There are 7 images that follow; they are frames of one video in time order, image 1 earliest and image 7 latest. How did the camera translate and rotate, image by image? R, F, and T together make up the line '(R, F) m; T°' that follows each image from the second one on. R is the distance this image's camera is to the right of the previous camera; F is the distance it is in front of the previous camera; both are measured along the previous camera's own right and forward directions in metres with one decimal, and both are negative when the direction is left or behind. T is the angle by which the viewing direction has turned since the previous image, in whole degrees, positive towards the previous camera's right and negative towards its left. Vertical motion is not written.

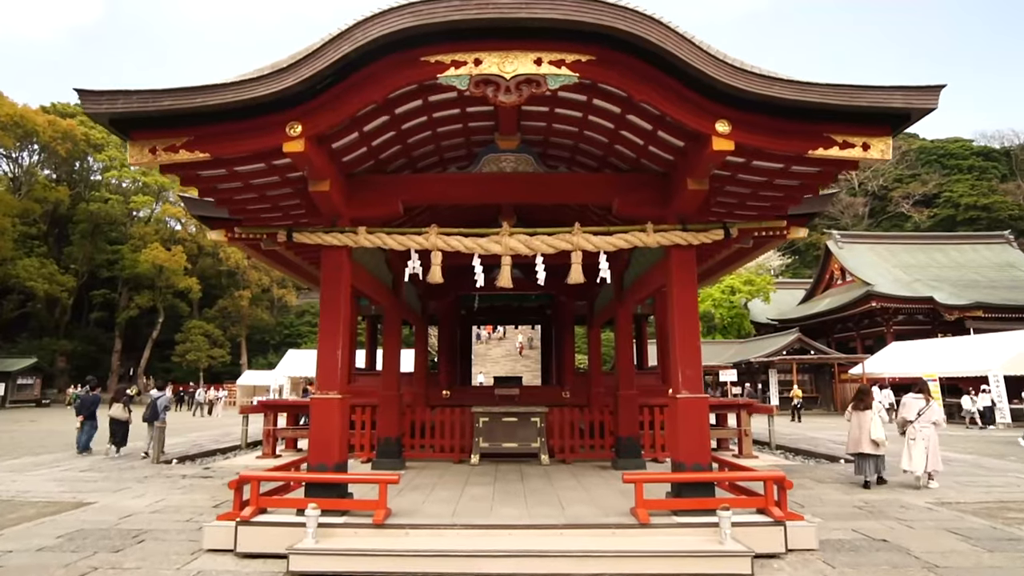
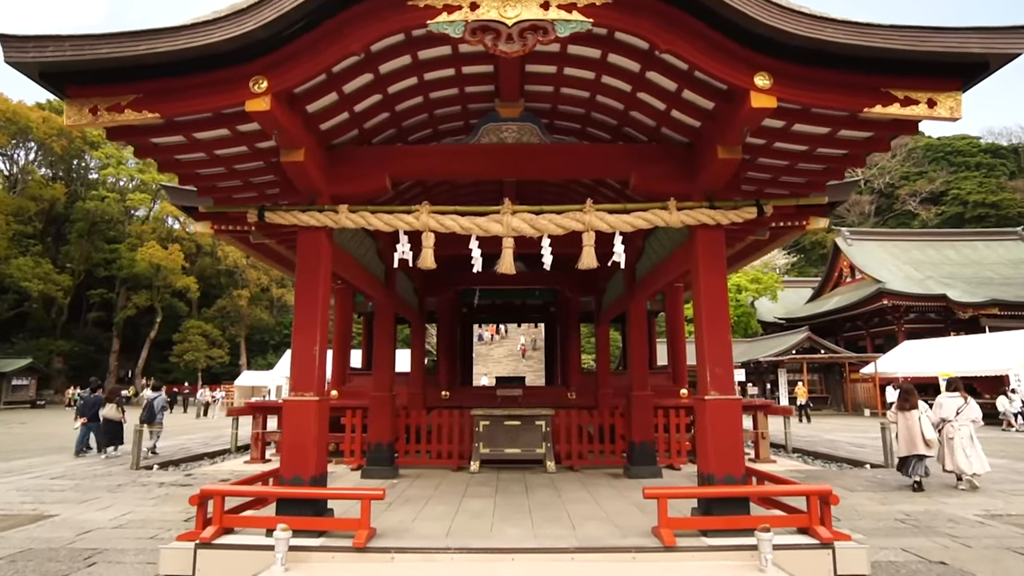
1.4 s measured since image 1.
(0.0, +0.7) m; 0°
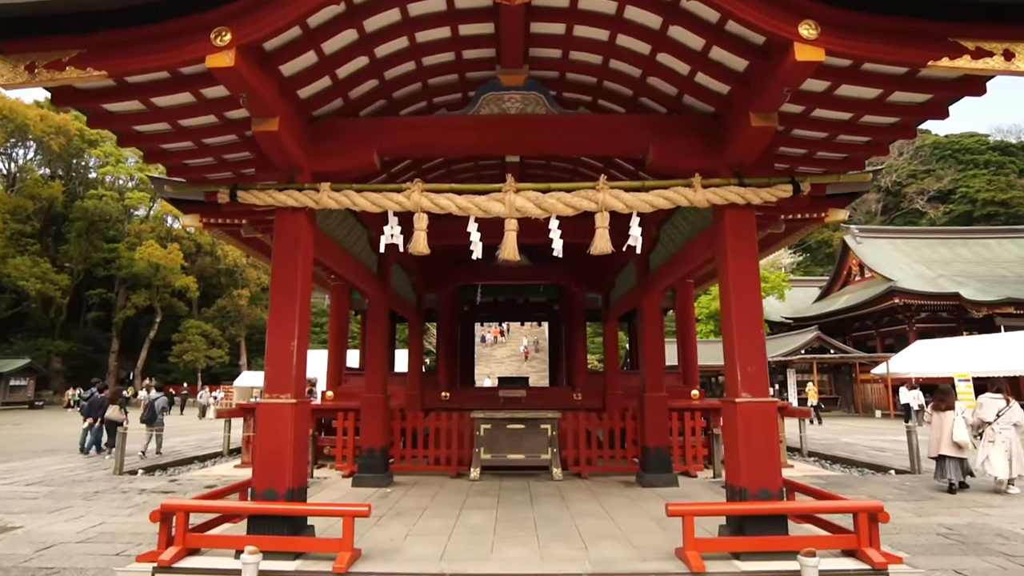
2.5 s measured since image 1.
(0.0, +0.5) m; 0°
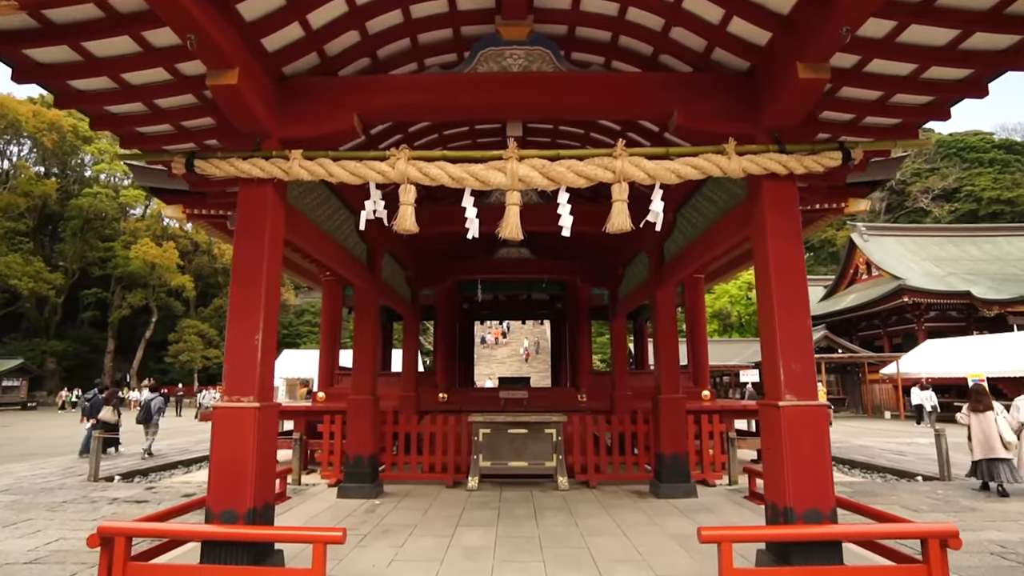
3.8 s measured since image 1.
(0.0, +0.6) m; 0°
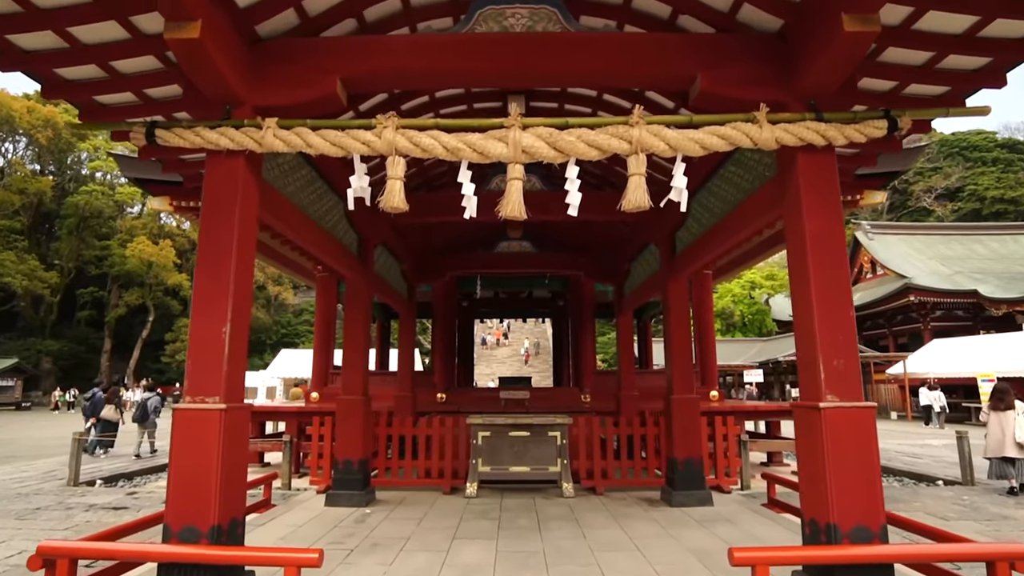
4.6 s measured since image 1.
(0.0, +0.4) m; 0°
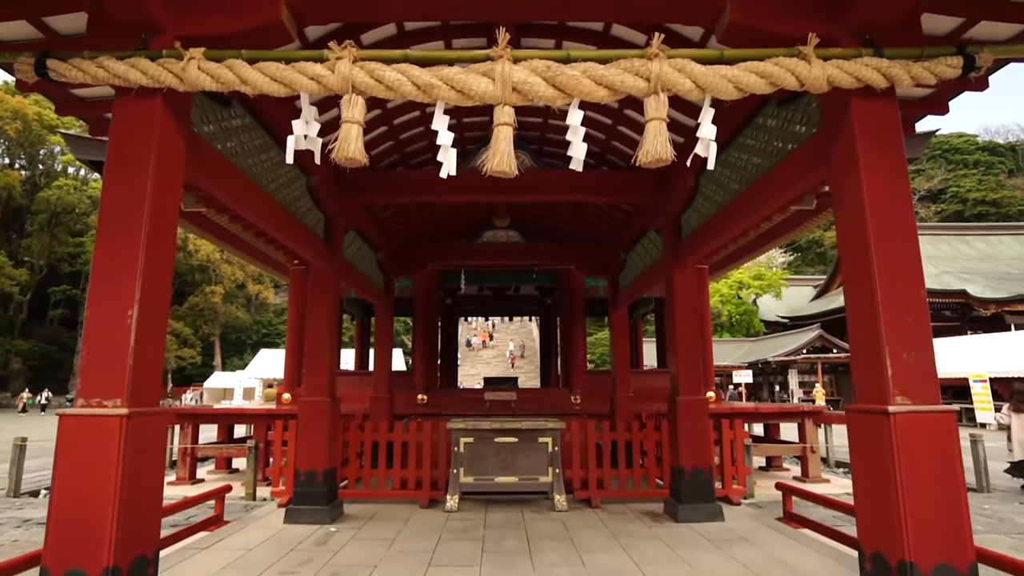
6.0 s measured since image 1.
(0.0, +0.6) m; +1°
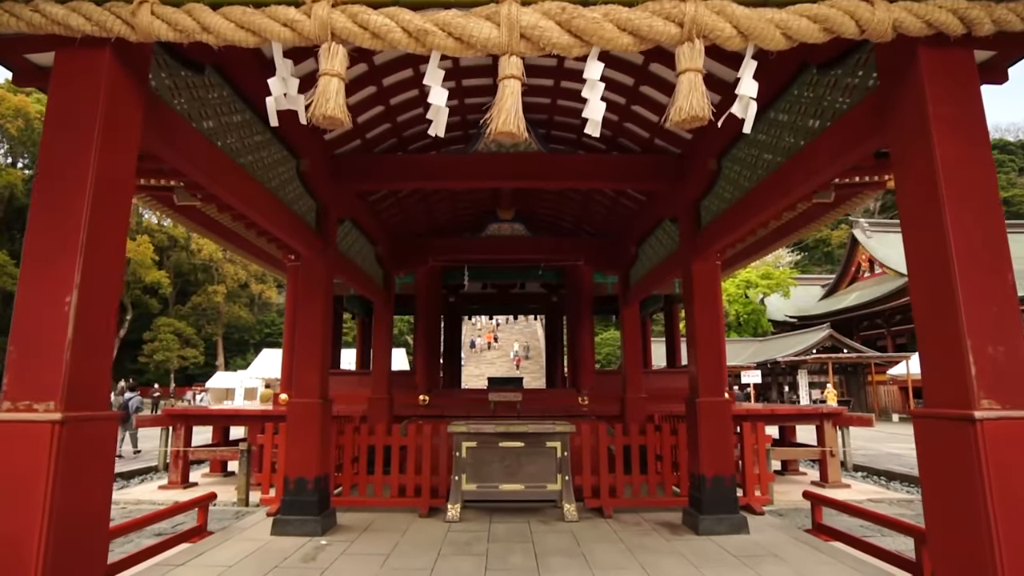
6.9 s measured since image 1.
(0.0, +0.4) m; 0°
